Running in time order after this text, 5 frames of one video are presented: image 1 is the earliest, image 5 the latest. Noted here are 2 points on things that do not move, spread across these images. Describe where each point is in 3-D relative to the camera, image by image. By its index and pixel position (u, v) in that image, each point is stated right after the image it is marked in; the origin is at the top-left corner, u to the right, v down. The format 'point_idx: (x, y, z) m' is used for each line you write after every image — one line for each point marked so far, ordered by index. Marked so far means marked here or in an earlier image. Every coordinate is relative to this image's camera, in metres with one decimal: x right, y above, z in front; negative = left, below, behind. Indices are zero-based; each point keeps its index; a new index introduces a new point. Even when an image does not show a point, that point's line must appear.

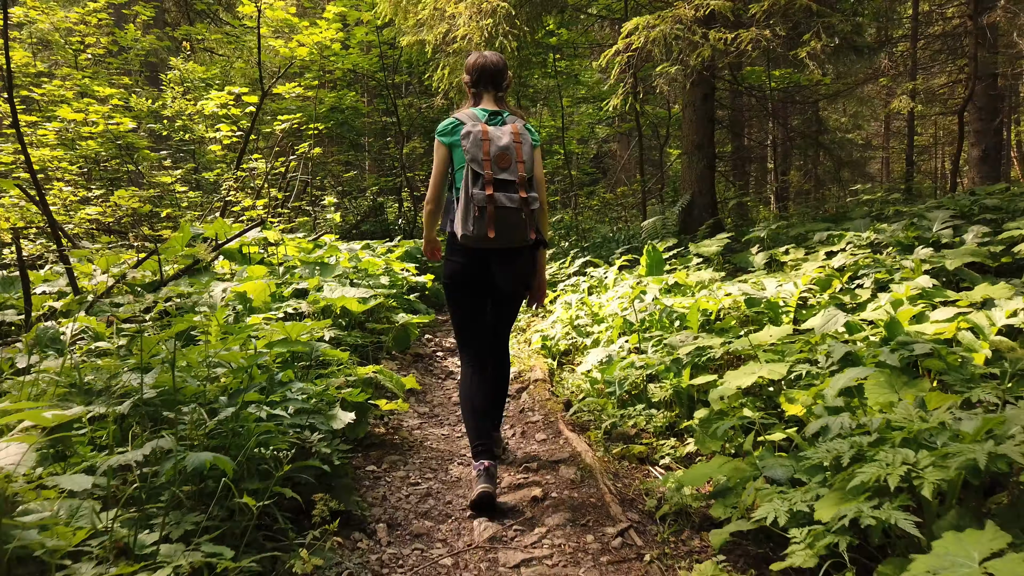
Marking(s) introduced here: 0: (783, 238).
0: (+2.0, +0.4, +5.7) m
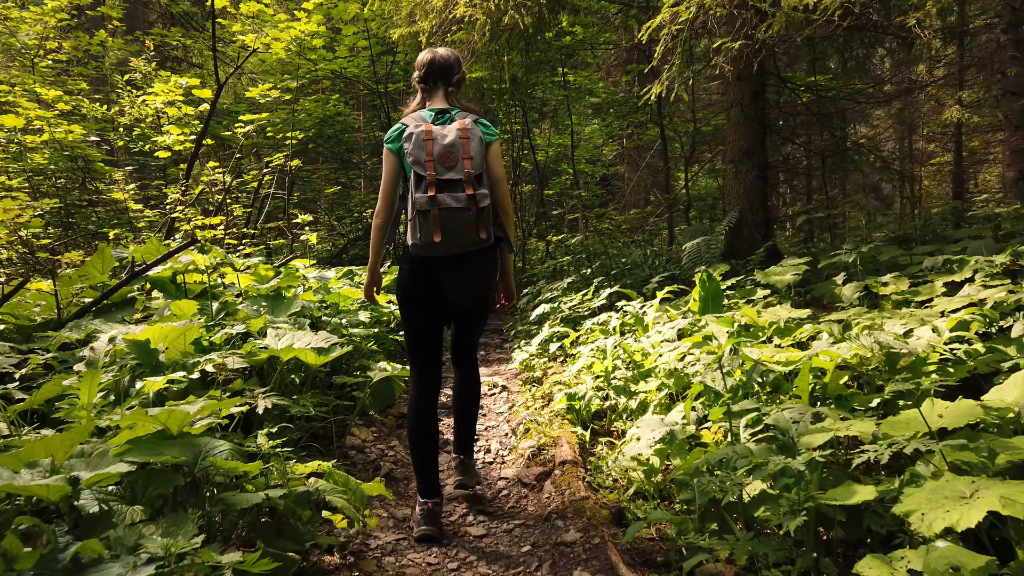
0: (+2.1, +0.1, +4.4) m
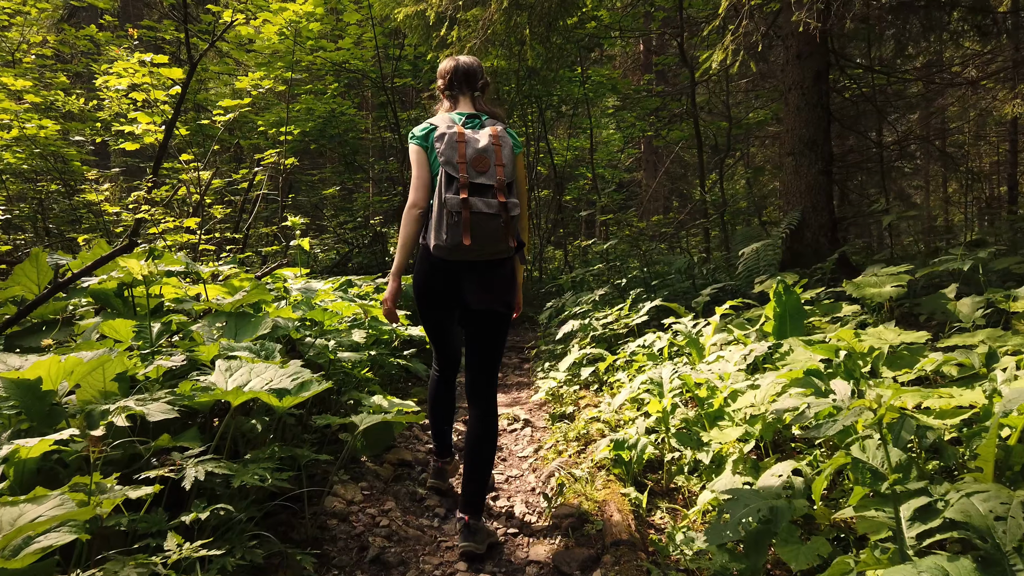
0: (+2.2, +0.1, +3.6) m
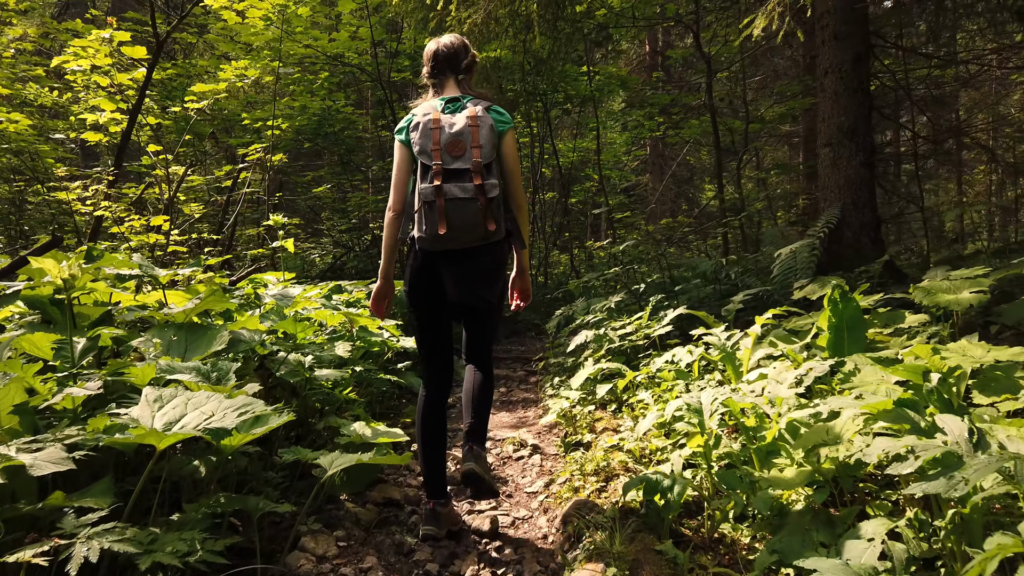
0: (+2.2, 0.0, +3.1) m
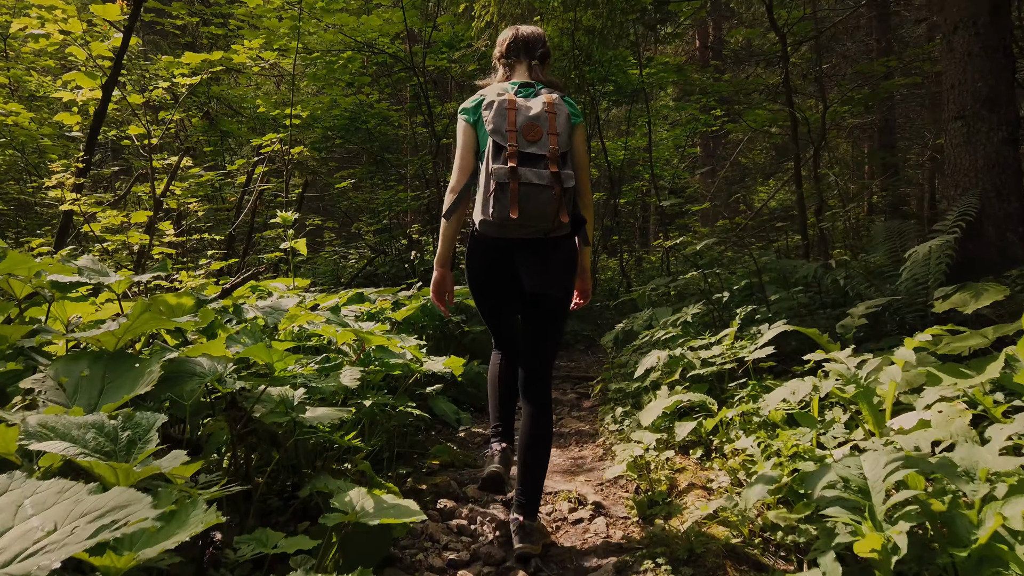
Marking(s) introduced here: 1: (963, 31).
0: (+2.4, 0.0, +2.1) m
1: (+2.2, +1.2, +3.6) m
